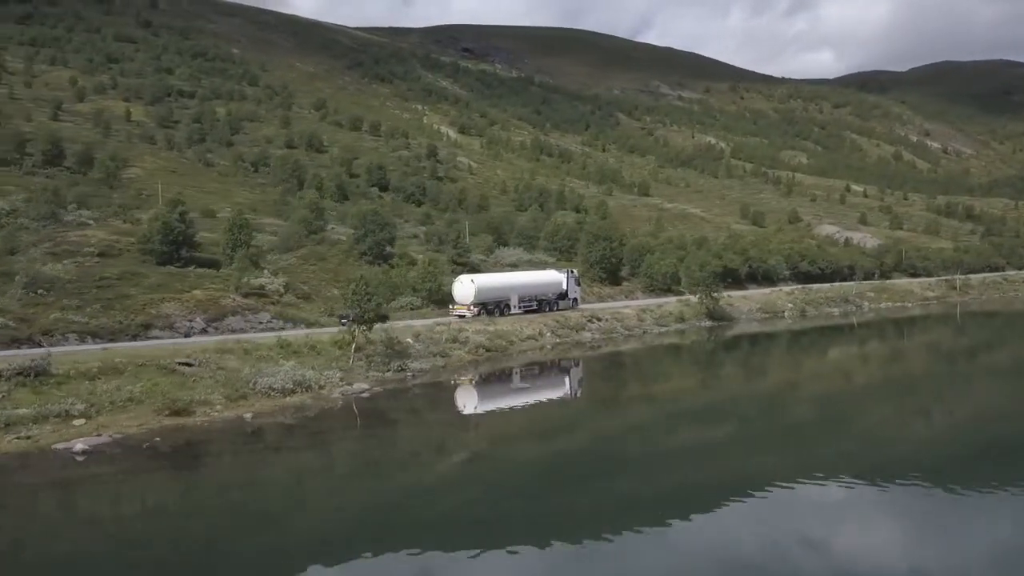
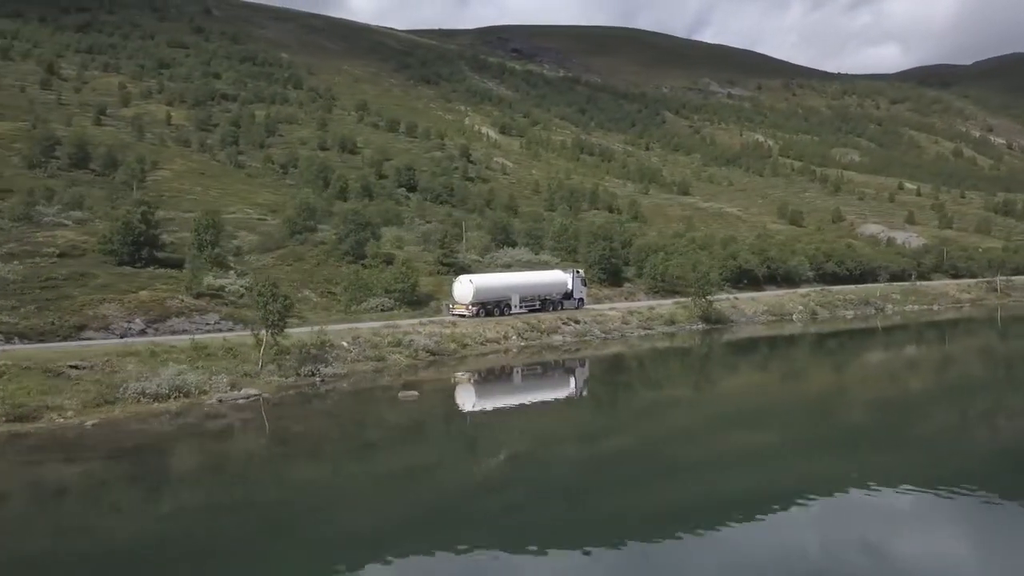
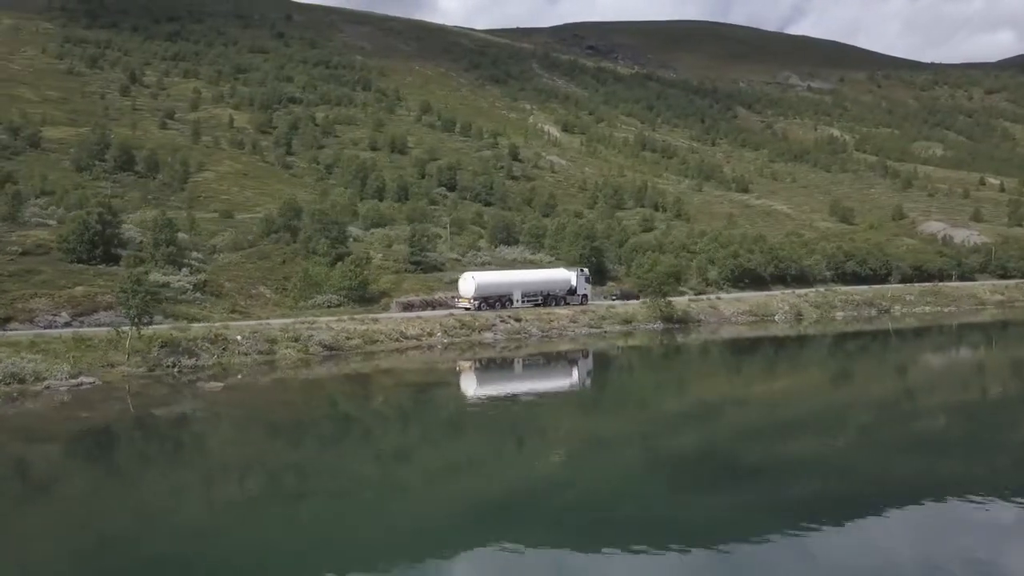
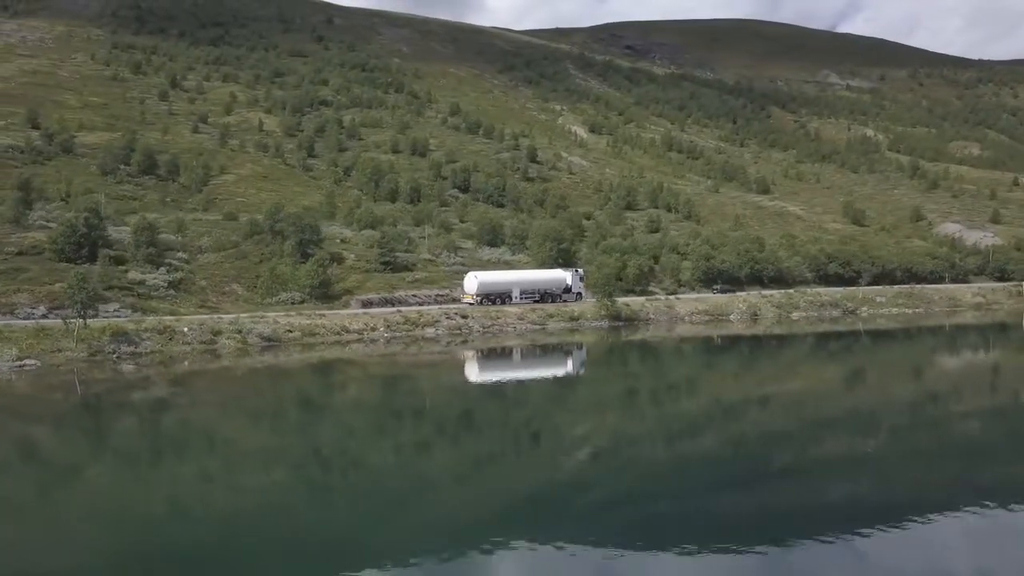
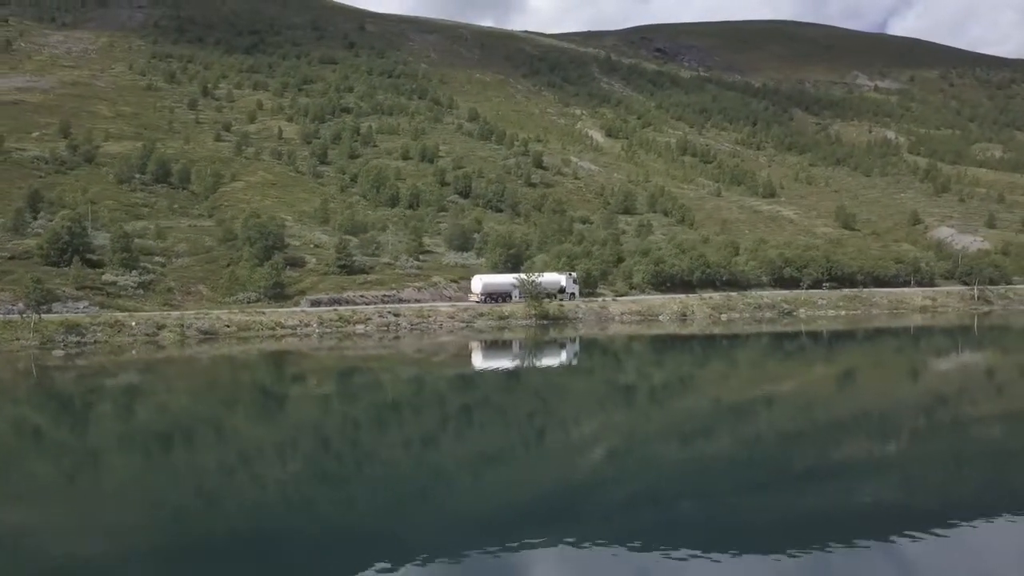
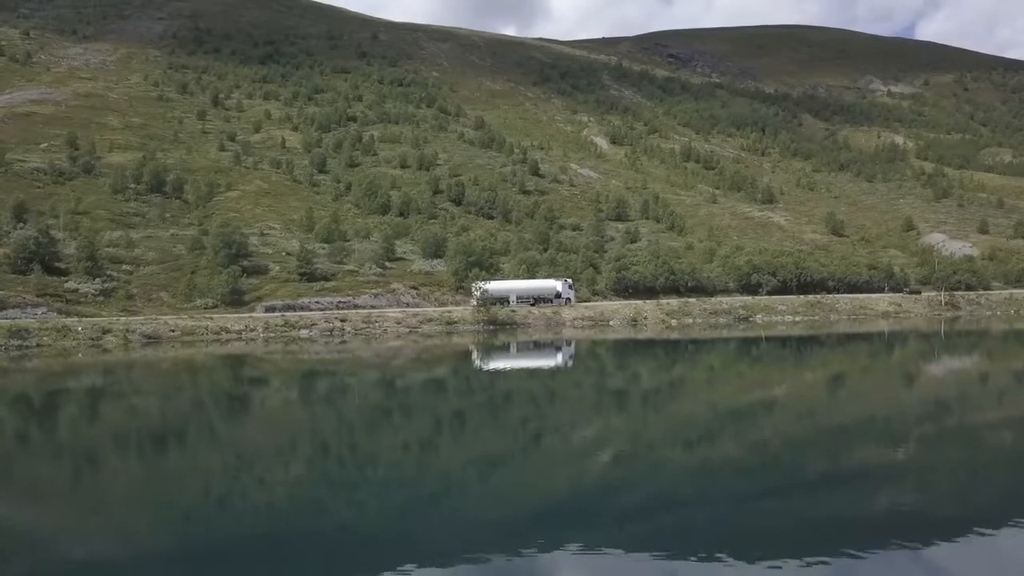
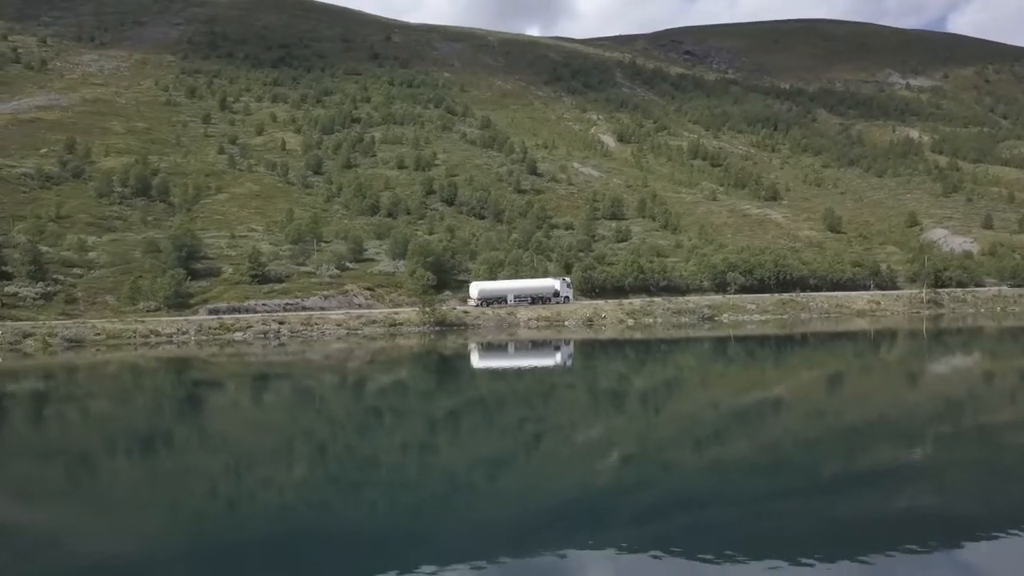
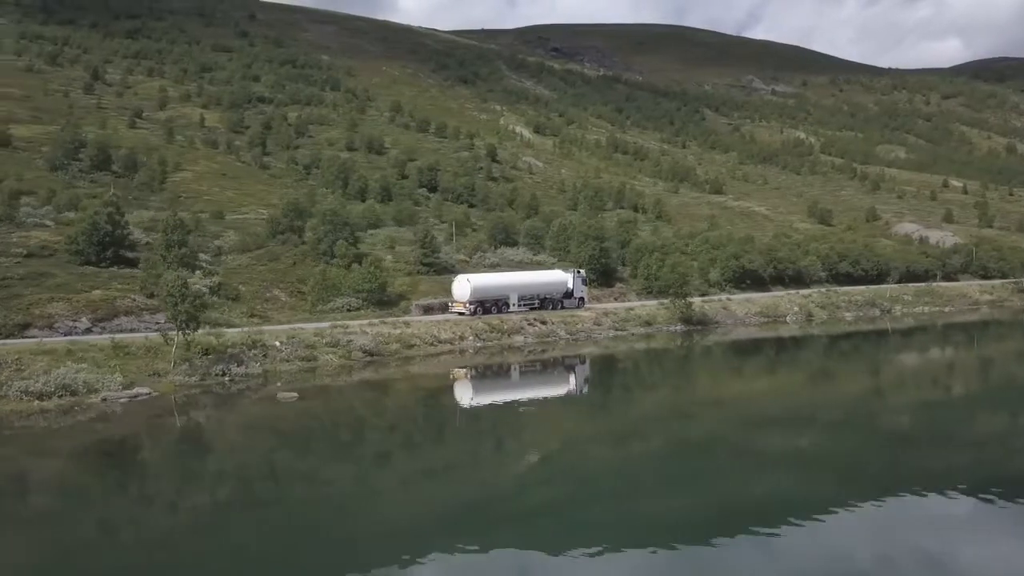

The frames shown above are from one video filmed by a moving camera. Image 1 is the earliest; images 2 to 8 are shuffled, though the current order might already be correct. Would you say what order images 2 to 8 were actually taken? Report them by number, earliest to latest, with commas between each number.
2, 8, 3, 4, 5, 6, 7
